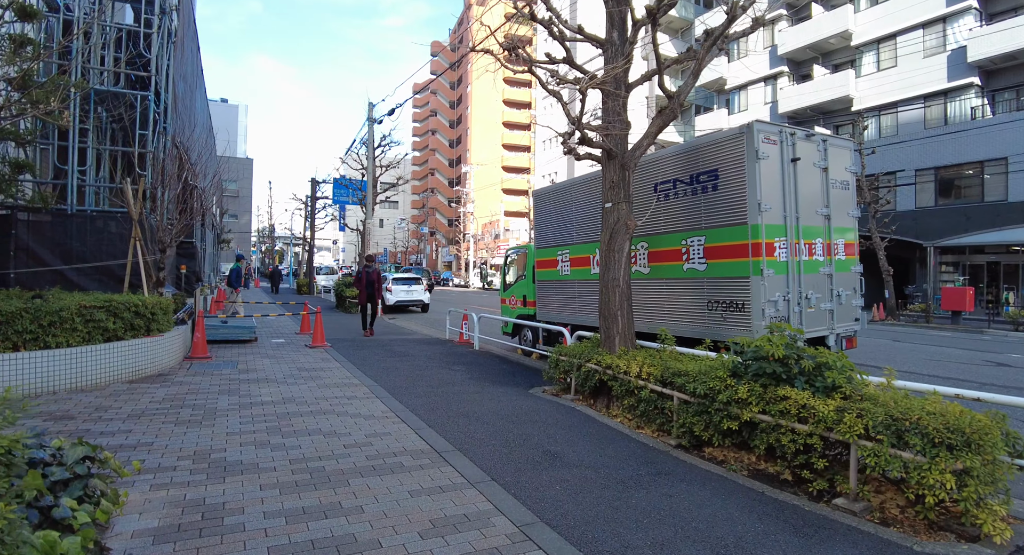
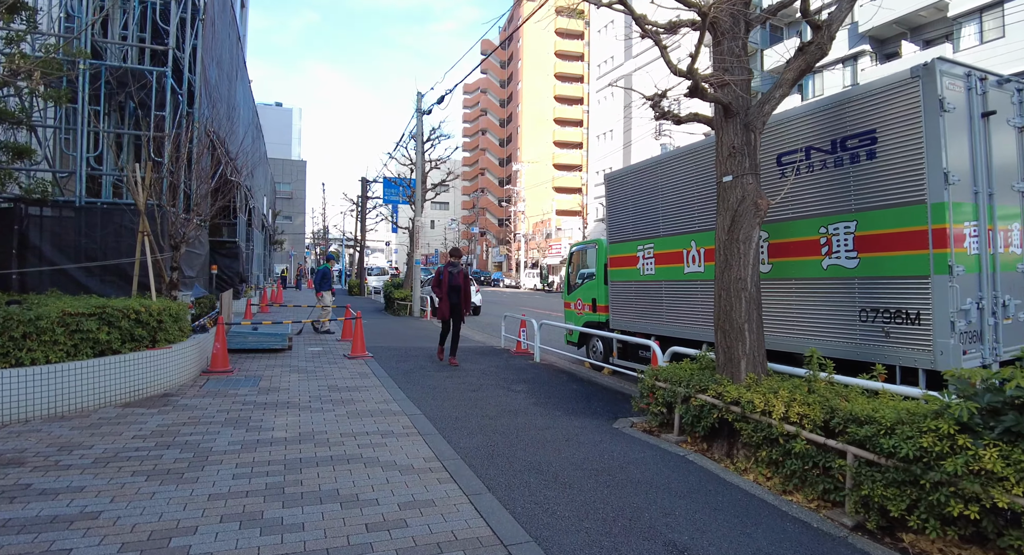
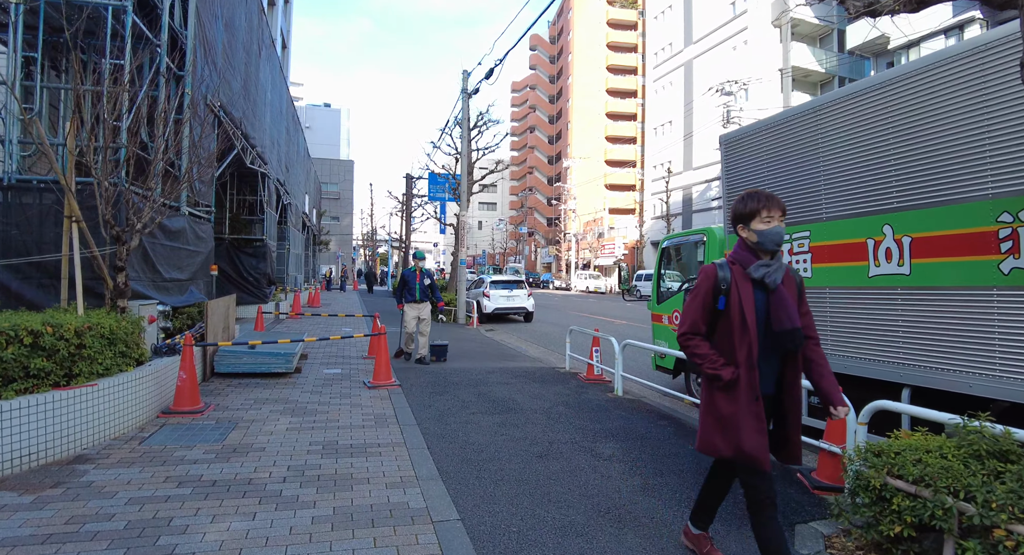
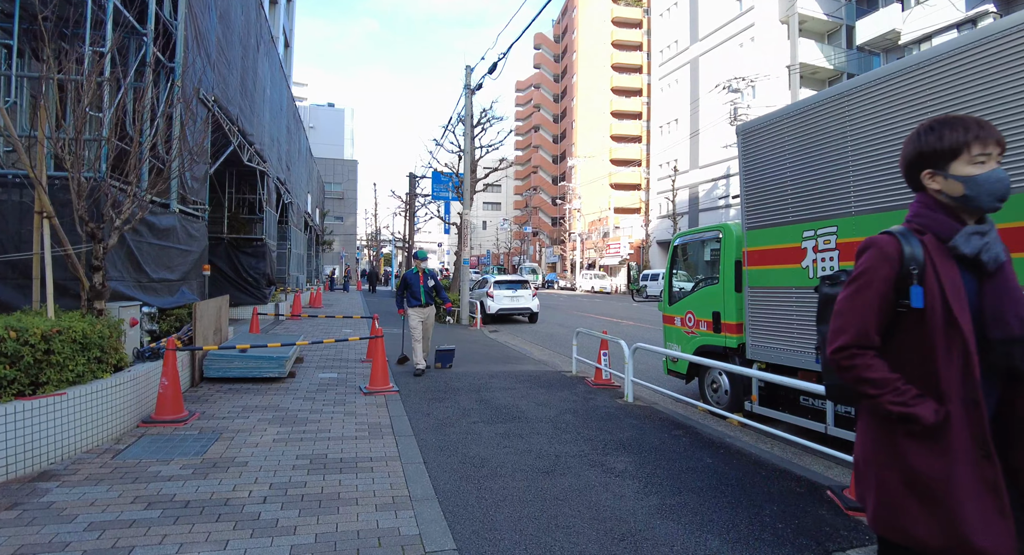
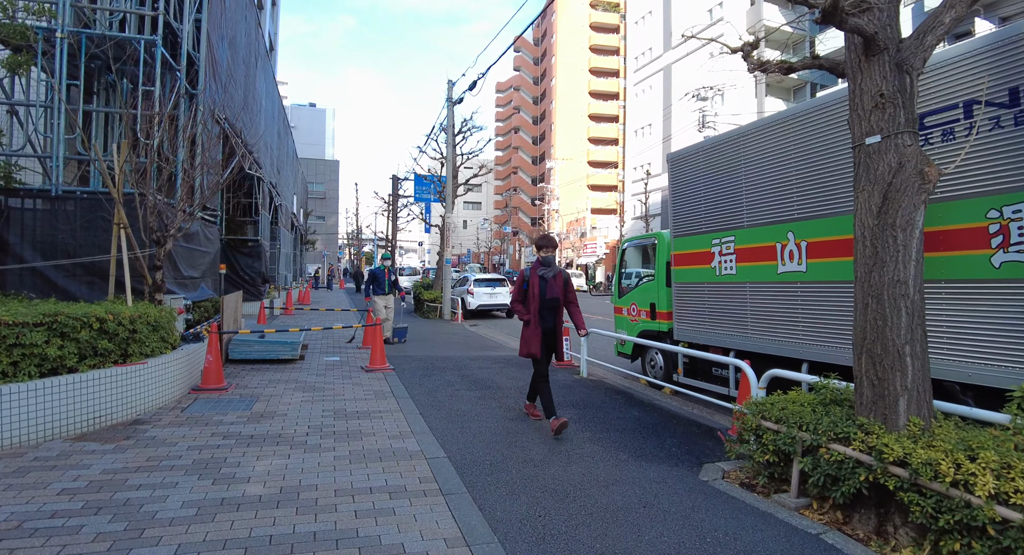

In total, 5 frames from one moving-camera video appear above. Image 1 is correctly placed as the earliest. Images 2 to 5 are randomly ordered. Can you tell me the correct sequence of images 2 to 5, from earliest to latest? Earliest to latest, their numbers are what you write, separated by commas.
2, 5, 3, 4
